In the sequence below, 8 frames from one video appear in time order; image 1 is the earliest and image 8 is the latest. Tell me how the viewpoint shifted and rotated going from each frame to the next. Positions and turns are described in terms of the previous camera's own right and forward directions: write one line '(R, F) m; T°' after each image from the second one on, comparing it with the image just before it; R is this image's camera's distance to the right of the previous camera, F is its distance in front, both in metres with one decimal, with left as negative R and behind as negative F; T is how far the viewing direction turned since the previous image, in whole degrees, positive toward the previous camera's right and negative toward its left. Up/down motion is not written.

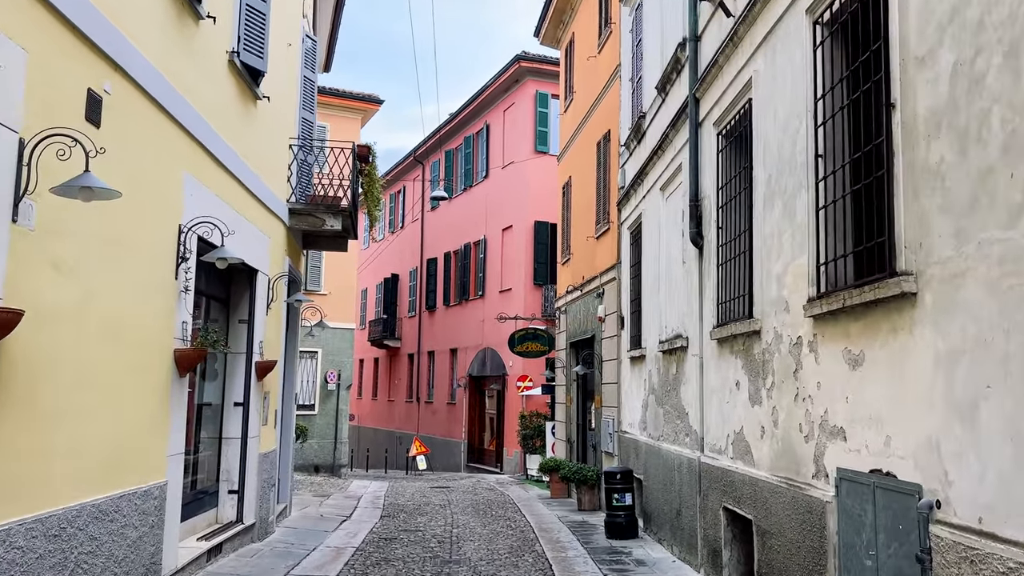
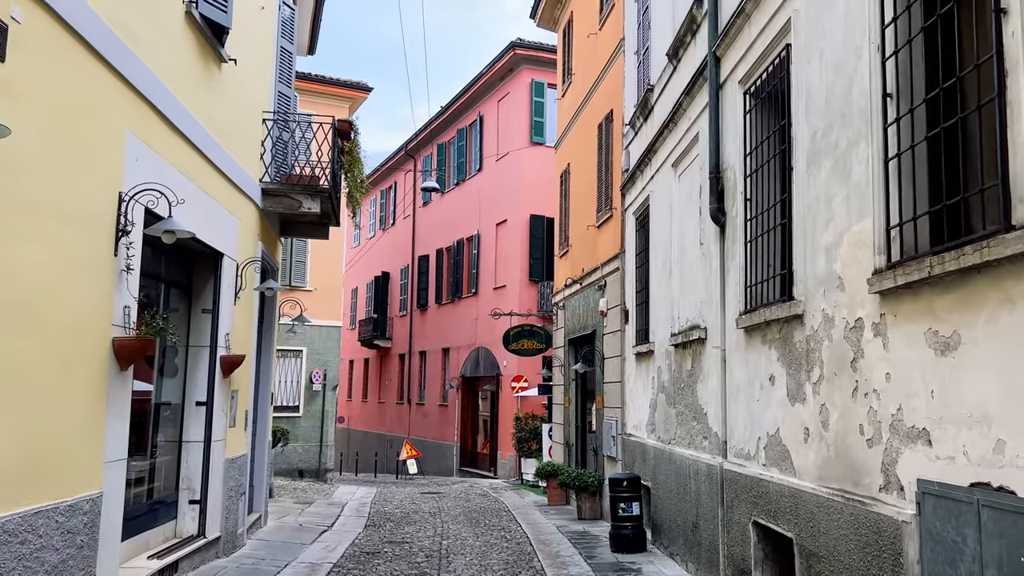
(0.0, +1.0) m; 0°
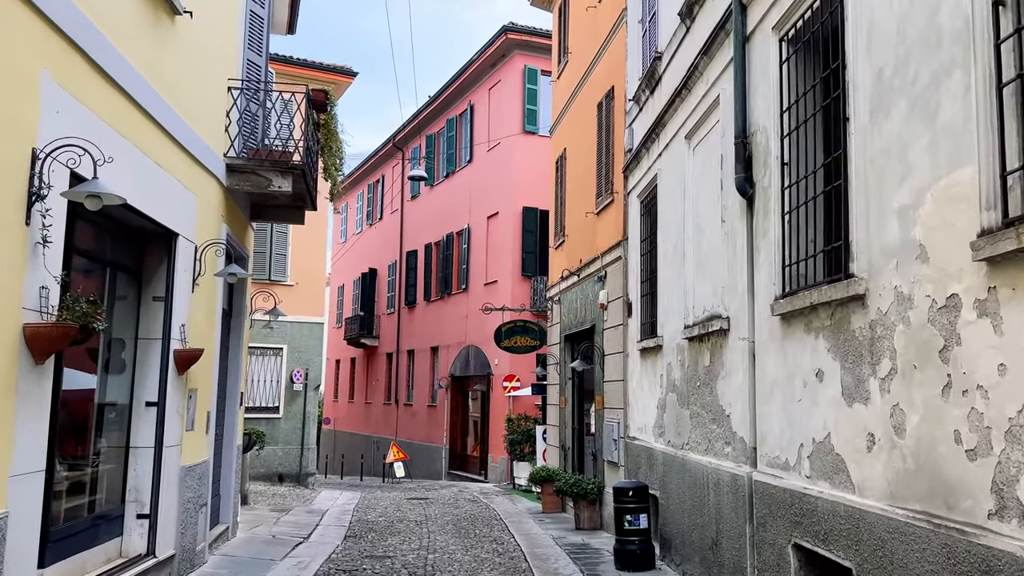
(0.0, +1.0) m; +1°
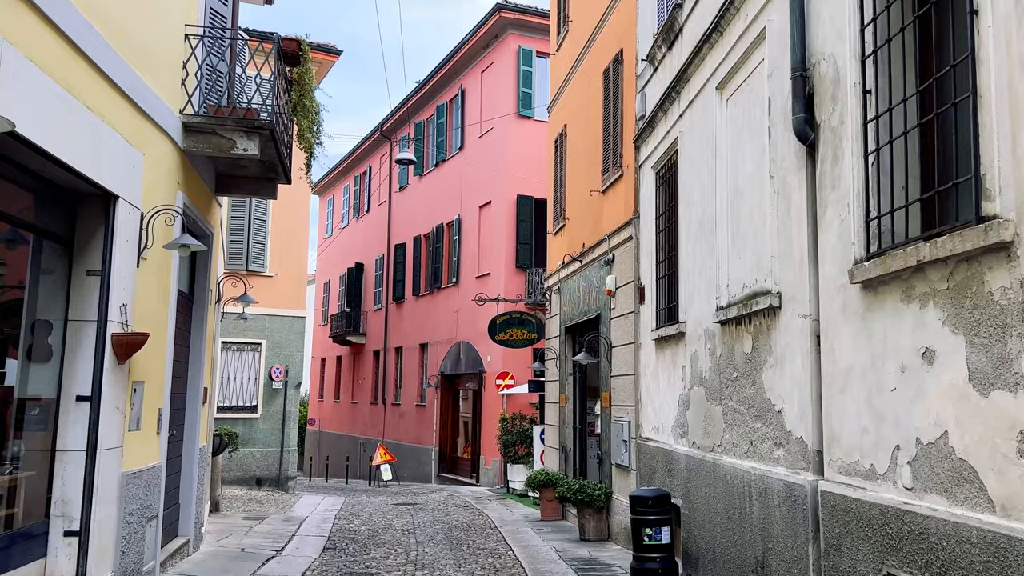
(-0.1, +1.1) m; +1°
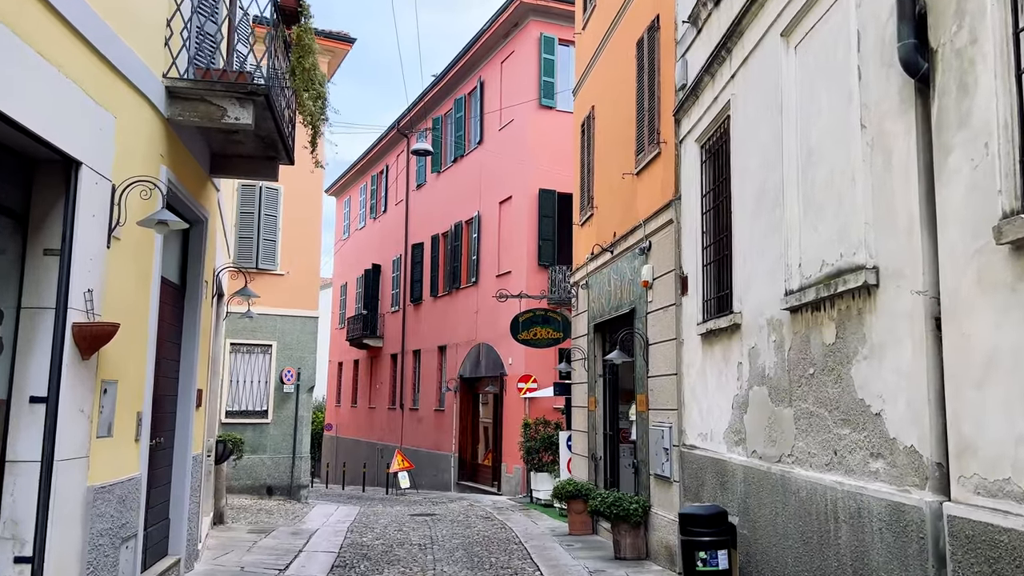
(-0.1, +1.0) m; -1°
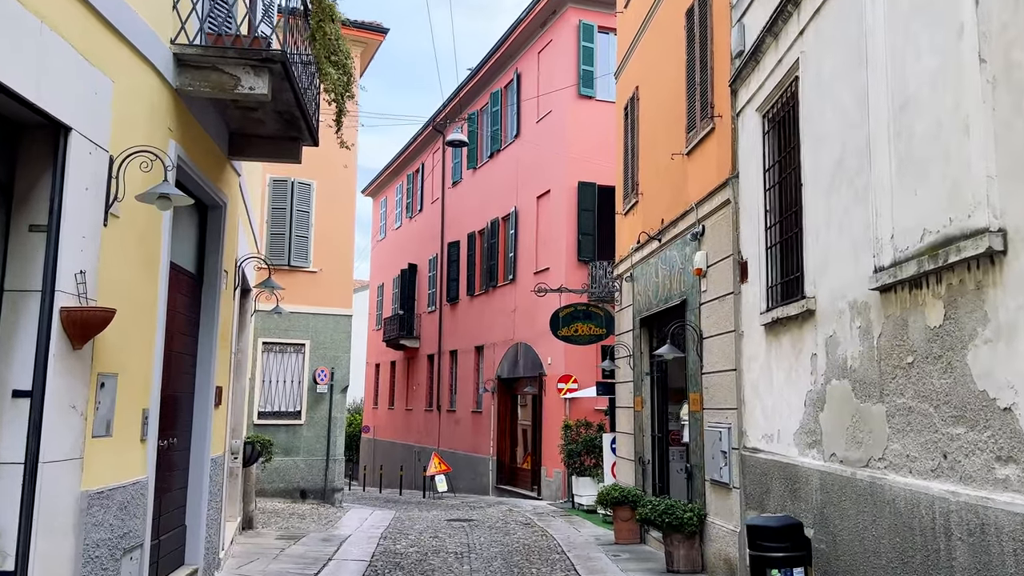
(0.0, +0.7) m; -3°
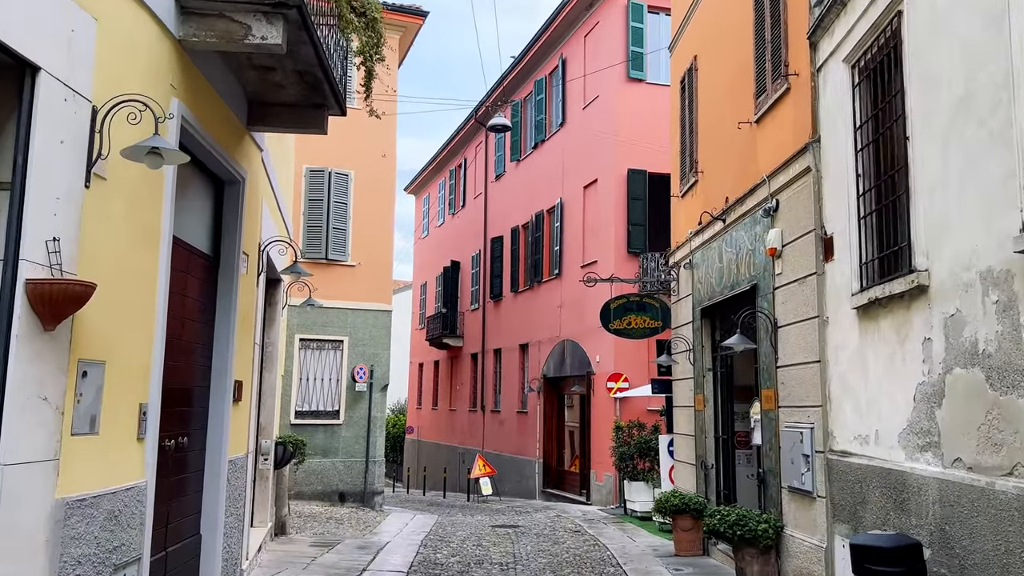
(0.0, +0.9) m; -3°
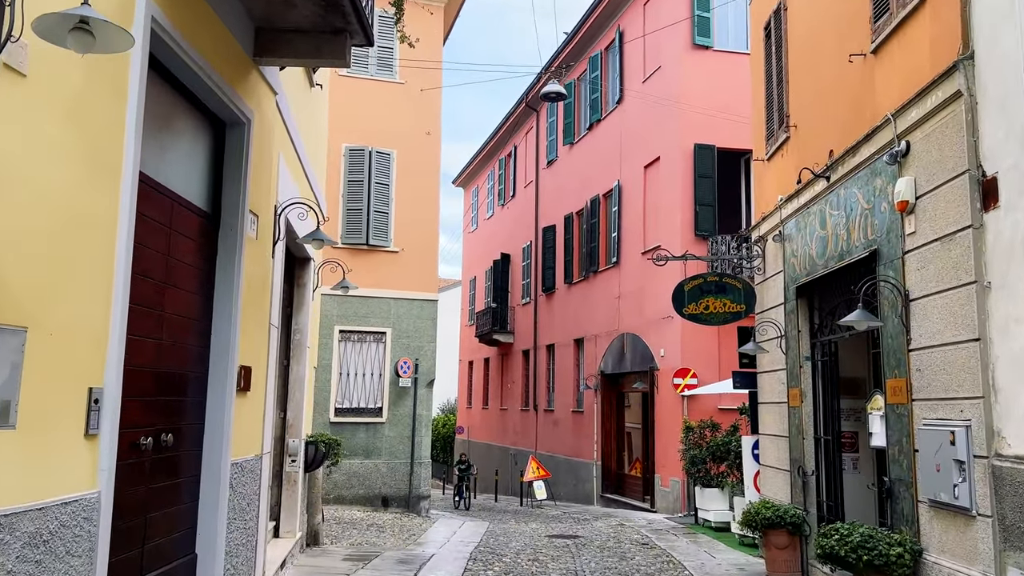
(-0.1, +1.4) m; -4°
